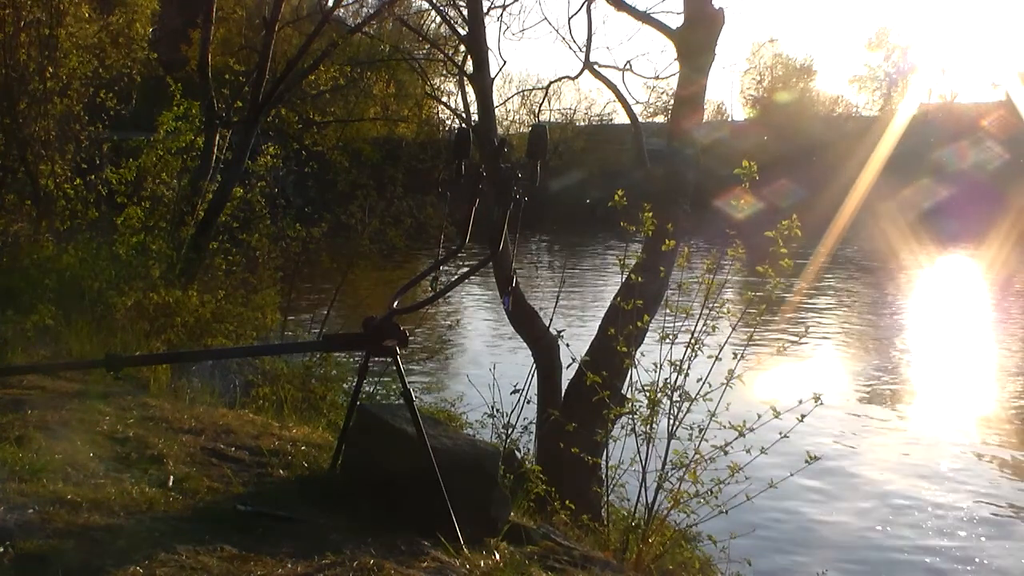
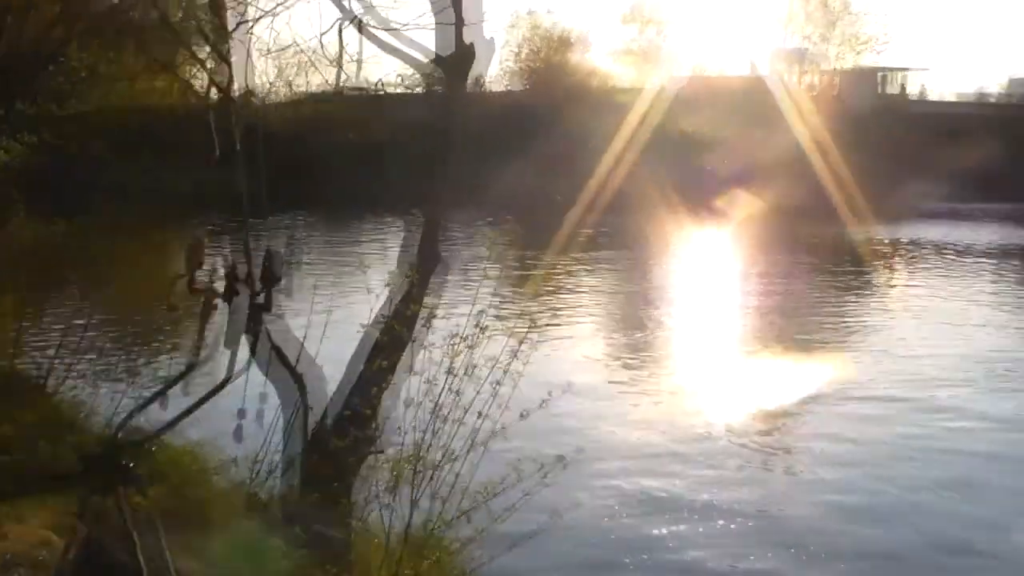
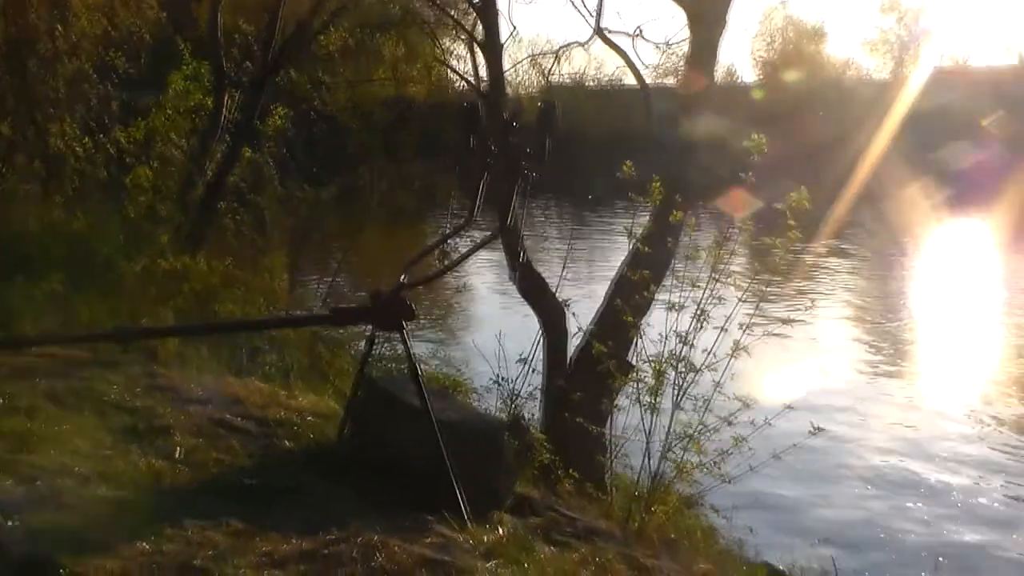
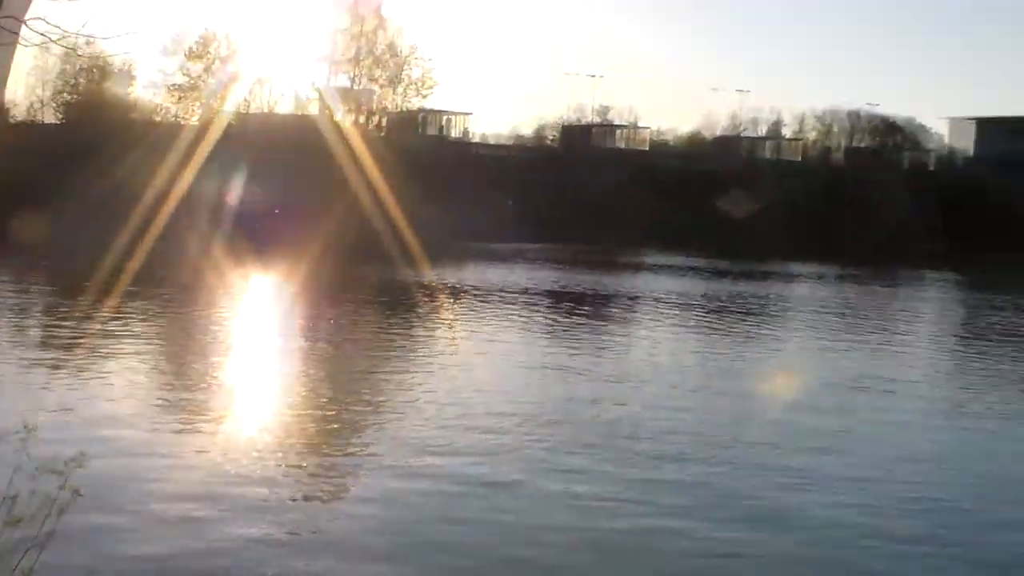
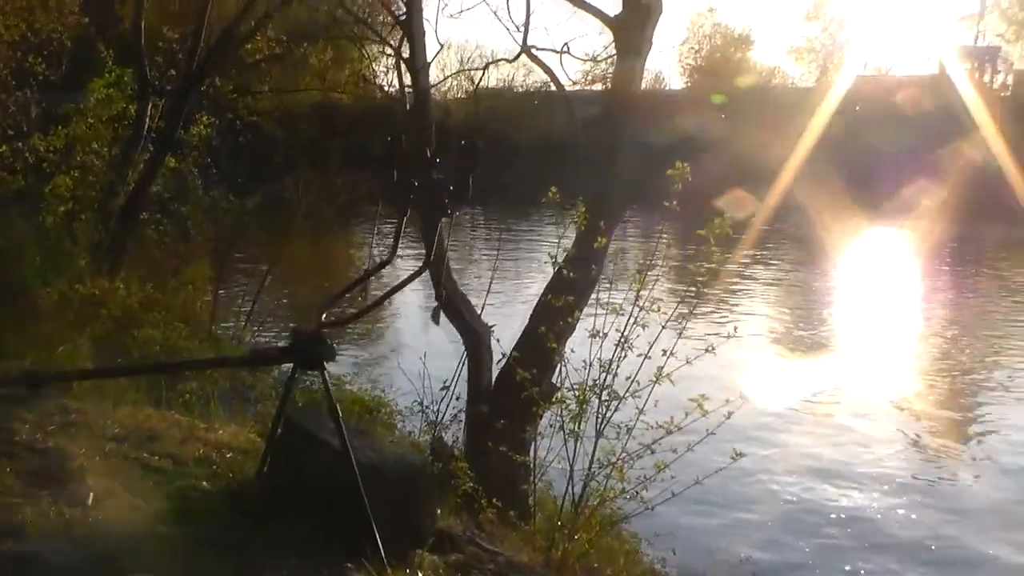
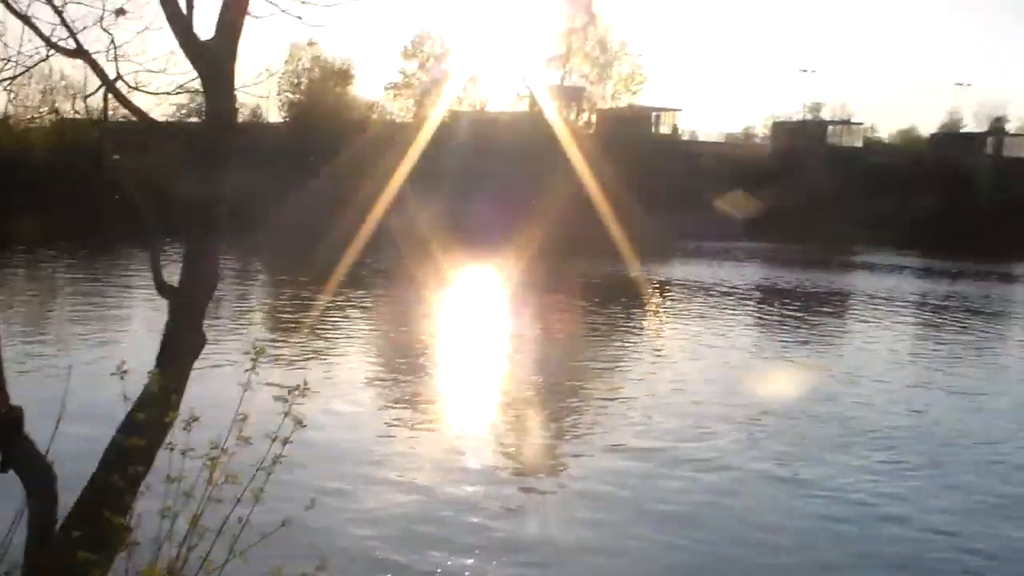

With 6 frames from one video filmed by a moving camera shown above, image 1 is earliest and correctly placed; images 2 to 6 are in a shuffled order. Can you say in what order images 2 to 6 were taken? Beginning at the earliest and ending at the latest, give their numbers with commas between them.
3, 5, 2, 6, 4
